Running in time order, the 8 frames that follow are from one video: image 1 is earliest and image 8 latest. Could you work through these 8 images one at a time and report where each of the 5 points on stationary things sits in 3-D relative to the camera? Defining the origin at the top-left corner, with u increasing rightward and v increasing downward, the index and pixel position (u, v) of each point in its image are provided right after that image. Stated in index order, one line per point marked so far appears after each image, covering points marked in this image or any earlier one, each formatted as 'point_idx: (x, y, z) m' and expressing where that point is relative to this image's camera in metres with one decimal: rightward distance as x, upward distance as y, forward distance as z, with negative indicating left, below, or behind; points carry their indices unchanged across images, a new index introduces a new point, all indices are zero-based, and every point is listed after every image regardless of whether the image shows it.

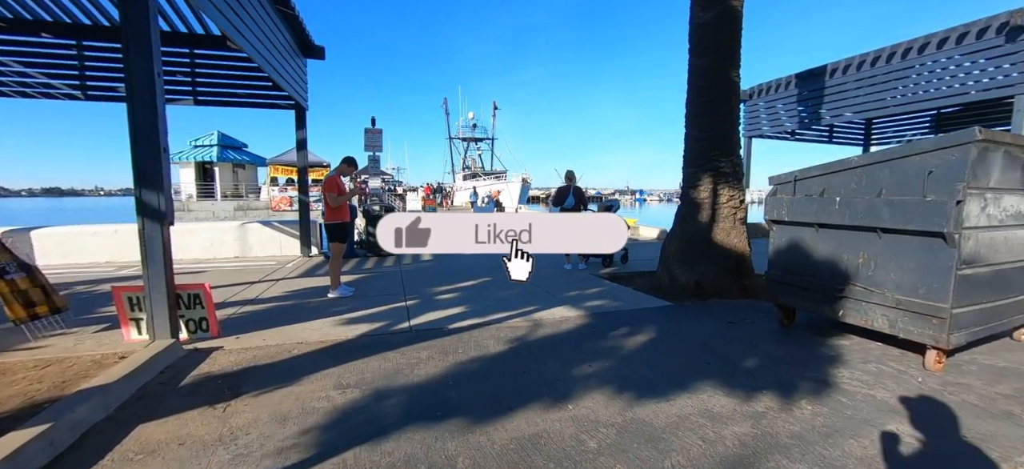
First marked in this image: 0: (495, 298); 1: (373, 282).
0: (-0.2, -0.8, +5.2) m
1: (-2.2, -0.7, +6.3) m
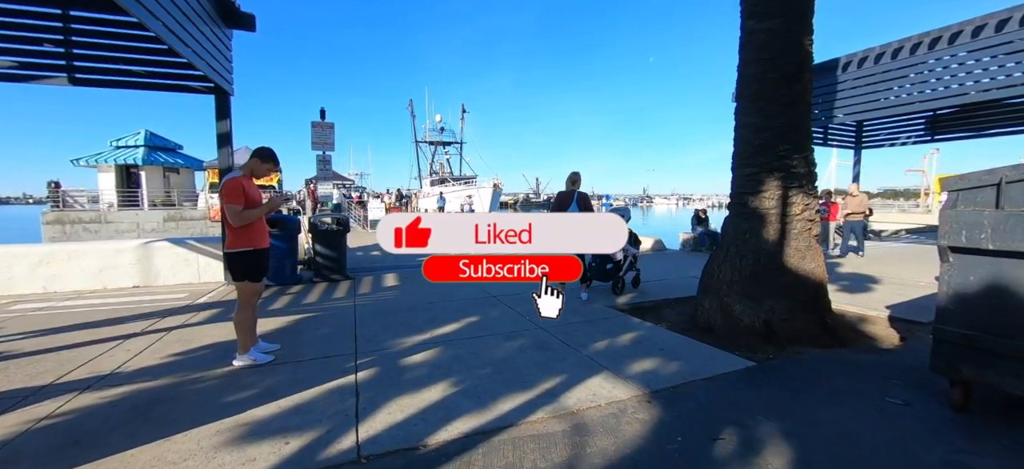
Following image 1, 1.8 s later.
0: (-0.2, -1.1, +3.5) m
1: (-2.2, -1.0, +4.4) m
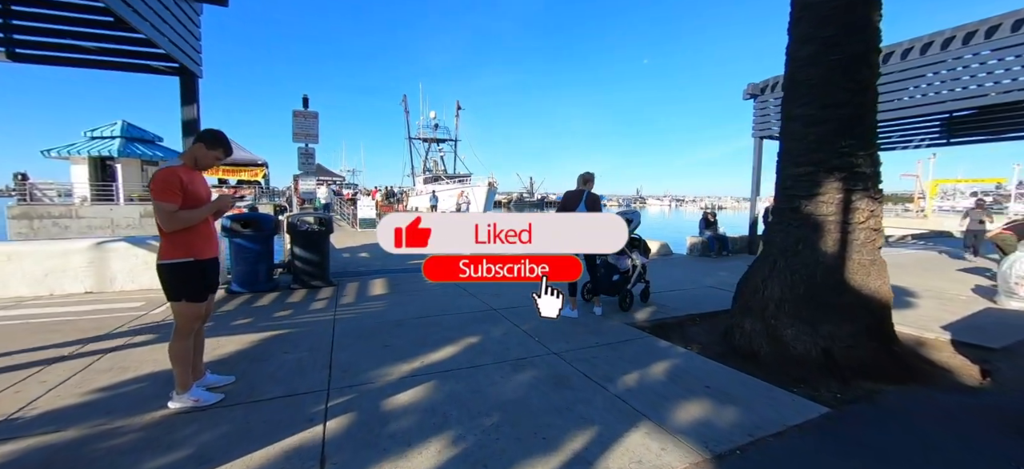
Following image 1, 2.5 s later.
0: (-0.1, -1.2, +2.8) m
1: (-2.1, -1.1, +3.7) m
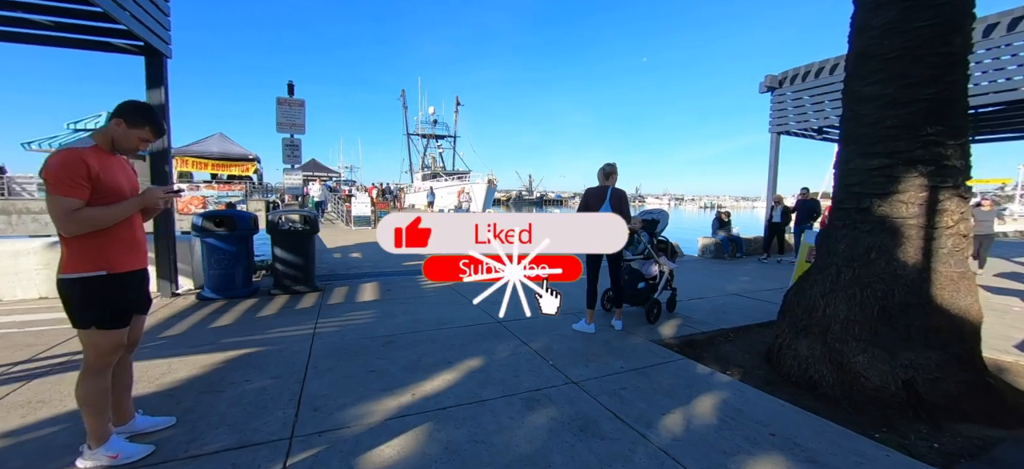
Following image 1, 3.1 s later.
0: (0.0, -1.2, +2.1) m
1: (-2.0, -1.1, +3.0) m
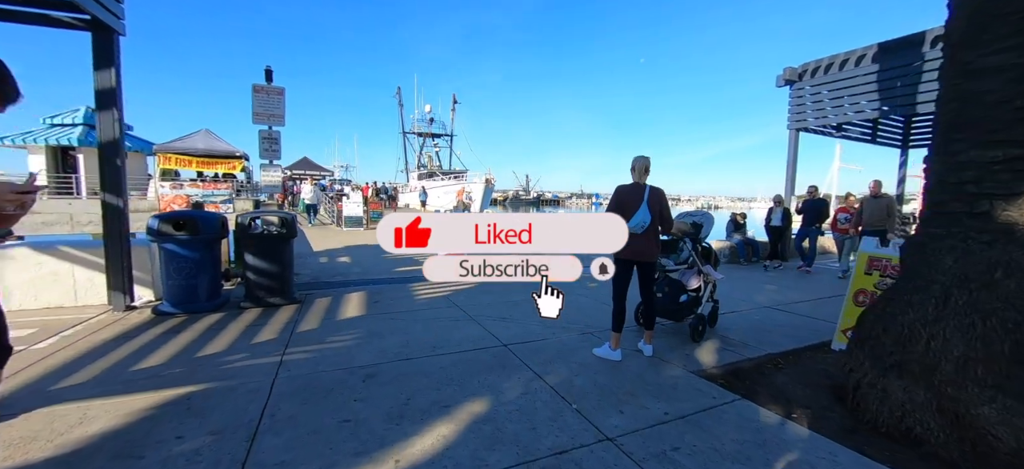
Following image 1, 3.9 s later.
0: (+0.1, -1.3, +1.4) m
1: (-2.0, -1.2, +2.3) m
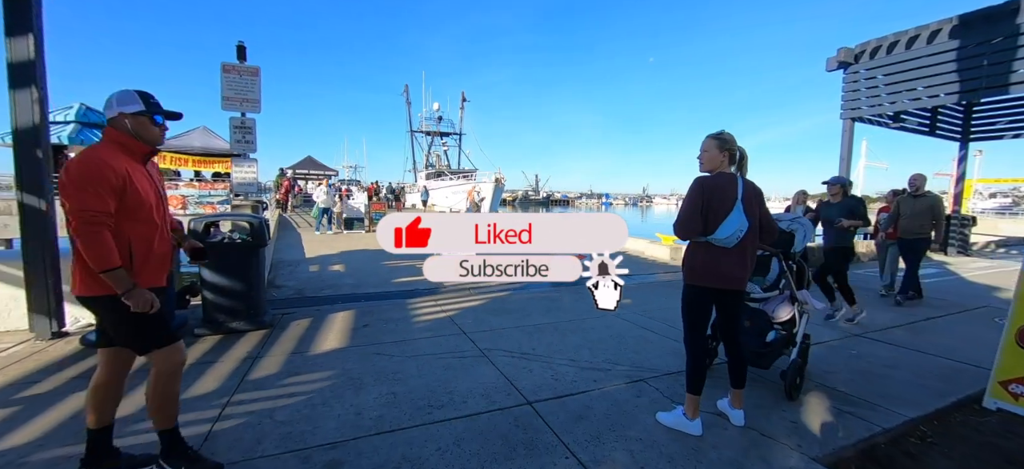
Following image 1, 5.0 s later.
0: (+0.2, -1.3, +0.3) m
1: (-1.8, -1.3, +1.2) m
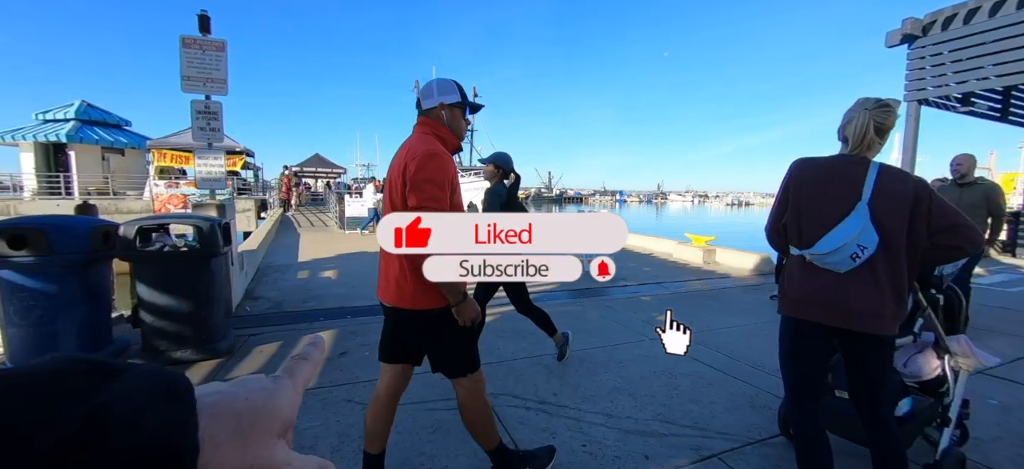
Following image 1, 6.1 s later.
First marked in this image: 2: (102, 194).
0: (+0.2, -1.4, -0.6) m
1: (-1.8, -1.3, +0.4) m
2: (-15.0, +1.5, +14.7) m
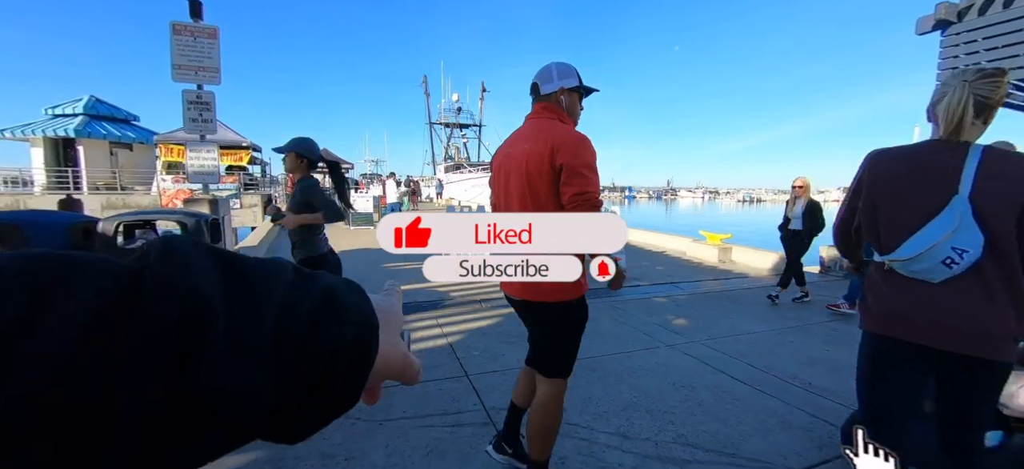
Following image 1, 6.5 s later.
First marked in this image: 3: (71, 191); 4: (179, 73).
0: (+0.2, -1.4, -0.9) m
1: (-1.8, -1.3, +0.2) m
2: (-14.7, +1.7, +14.7) m
3: (-15.6, +1.5, +14.1) m
4: (-3.5, +1.7, +4.3) m
